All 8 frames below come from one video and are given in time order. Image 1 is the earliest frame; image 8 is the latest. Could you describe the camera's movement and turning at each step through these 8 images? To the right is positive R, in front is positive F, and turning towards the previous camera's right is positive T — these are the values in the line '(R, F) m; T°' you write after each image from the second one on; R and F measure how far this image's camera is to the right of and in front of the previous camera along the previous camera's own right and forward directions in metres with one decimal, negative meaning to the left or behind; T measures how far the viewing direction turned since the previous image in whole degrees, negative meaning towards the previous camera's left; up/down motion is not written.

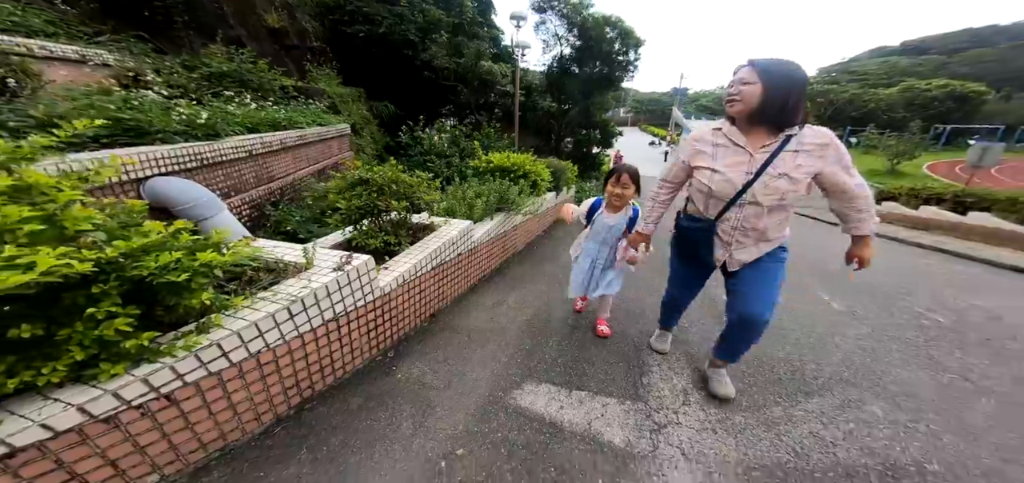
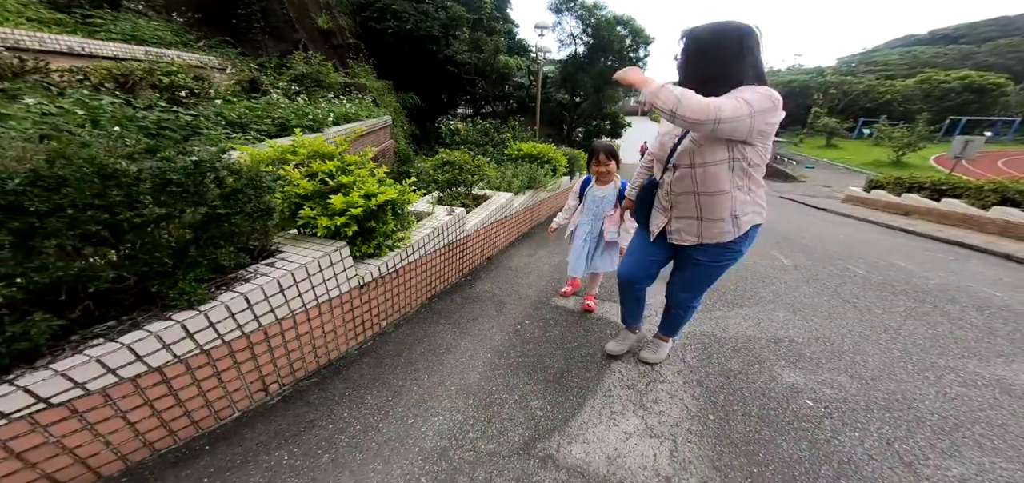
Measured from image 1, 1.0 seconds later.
(-0.3, -1.0) m; -1°
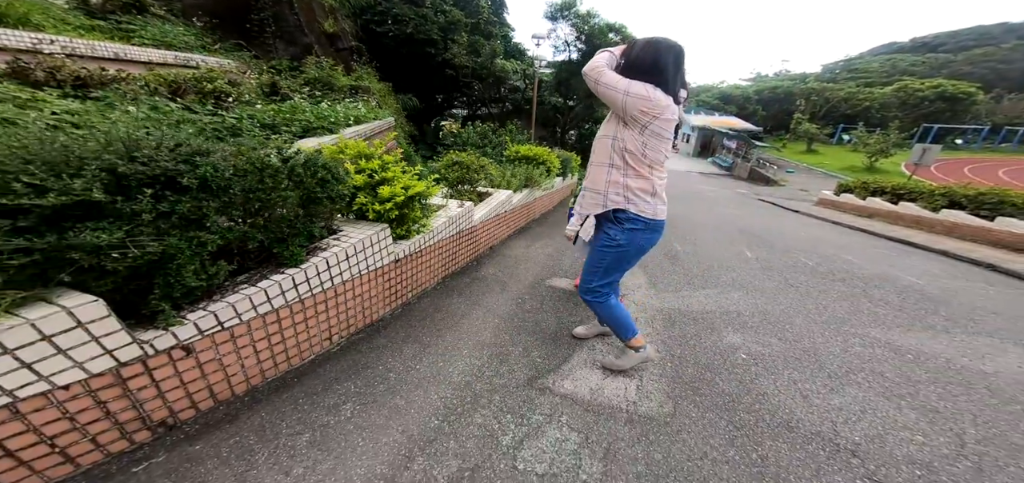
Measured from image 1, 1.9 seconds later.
(-0.1, -0.5) m; +1°
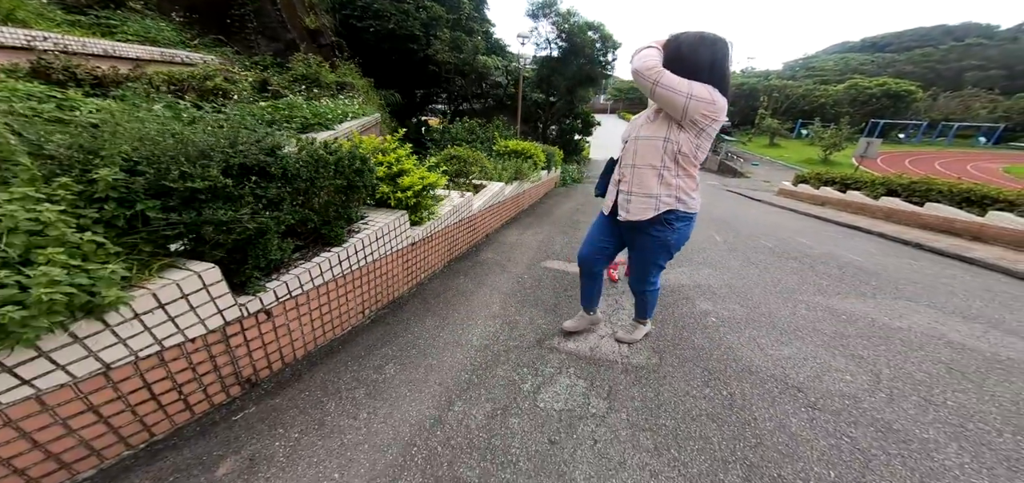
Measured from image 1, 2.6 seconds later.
(-0.2, -0.3) m; +4°
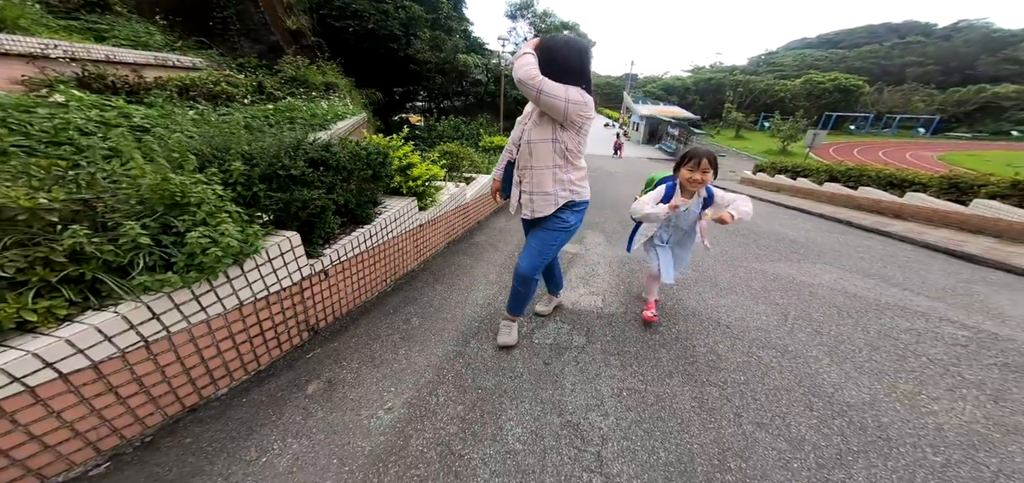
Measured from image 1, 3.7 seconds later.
(-0.1, -0.5) m; +3°
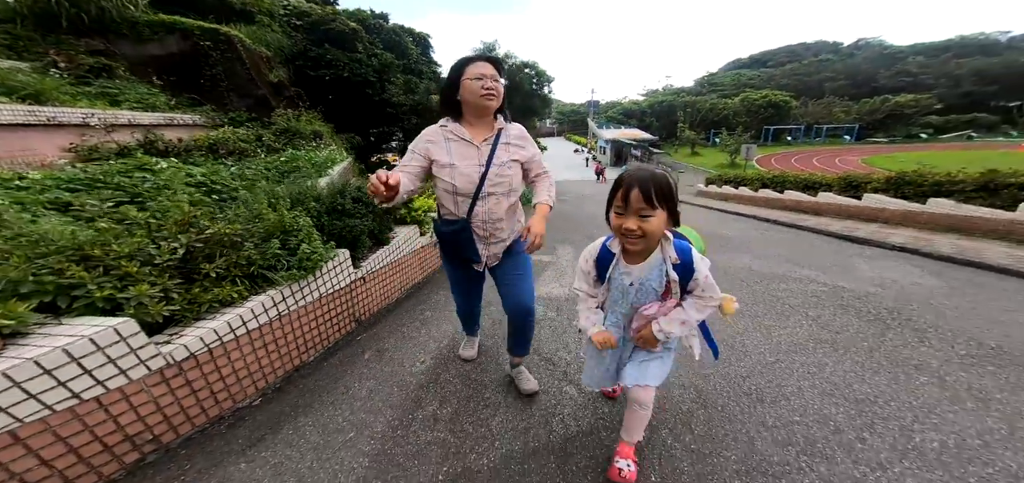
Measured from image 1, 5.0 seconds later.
(0.0, -0.8) m; +4°
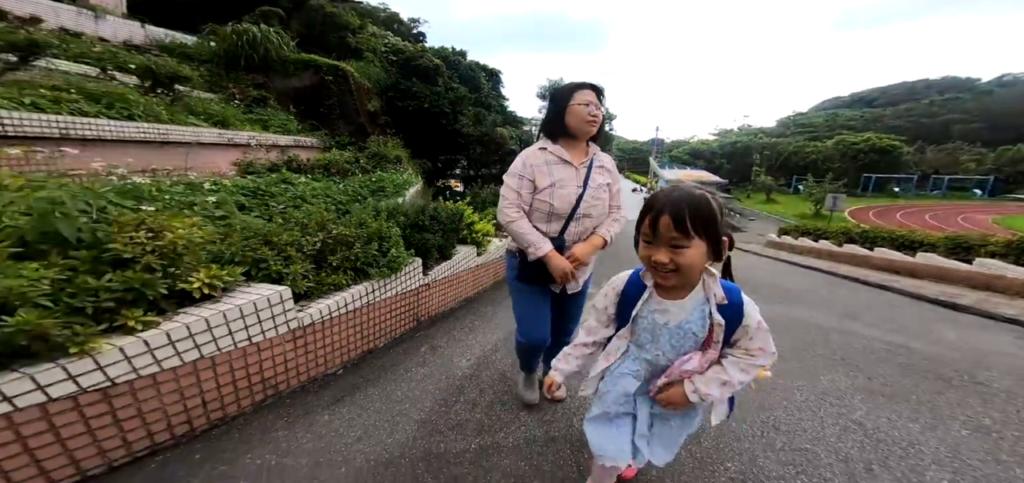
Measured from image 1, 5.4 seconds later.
(+0.1, -0.4) m; -10°
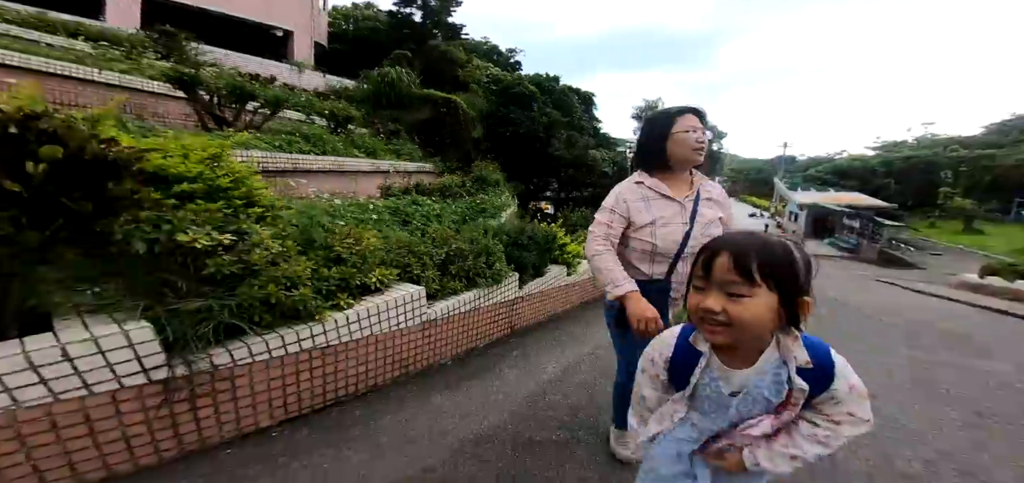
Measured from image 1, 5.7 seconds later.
(0.0, -0.3) m; -15°
